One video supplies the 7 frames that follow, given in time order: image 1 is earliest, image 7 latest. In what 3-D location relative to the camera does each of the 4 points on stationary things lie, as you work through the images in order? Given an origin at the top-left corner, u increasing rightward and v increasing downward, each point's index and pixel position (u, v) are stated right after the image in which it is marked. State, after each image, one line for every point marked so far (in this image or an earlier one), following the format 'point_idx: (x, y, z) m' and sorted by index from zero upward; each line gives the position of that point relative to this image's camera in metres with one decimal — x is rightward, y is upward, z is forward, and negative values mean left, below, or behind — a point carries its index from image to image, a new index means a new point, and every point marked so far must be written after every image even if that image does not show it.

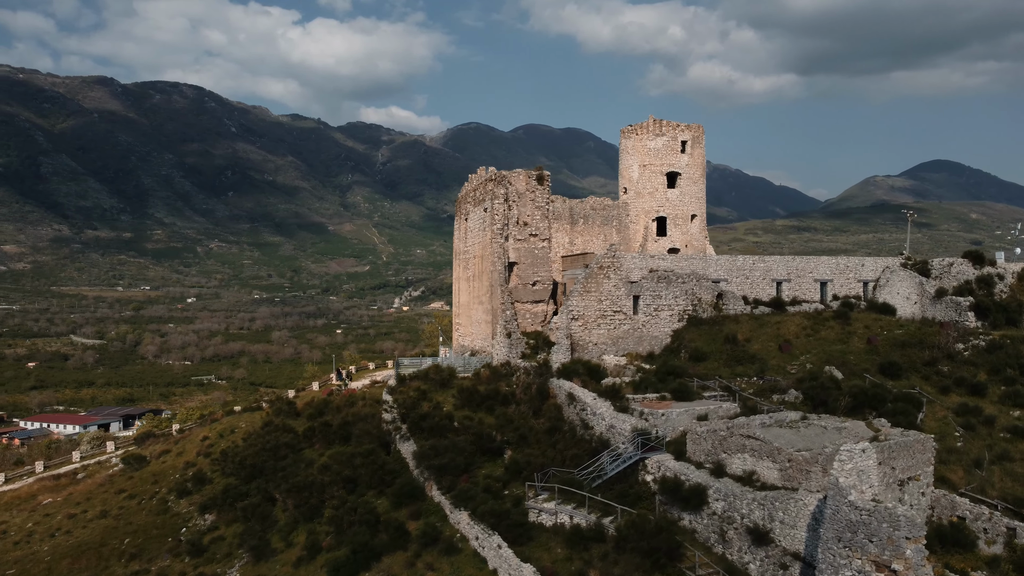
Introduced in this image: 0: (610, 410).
0: (+1.8, -2.2, +18.3) m
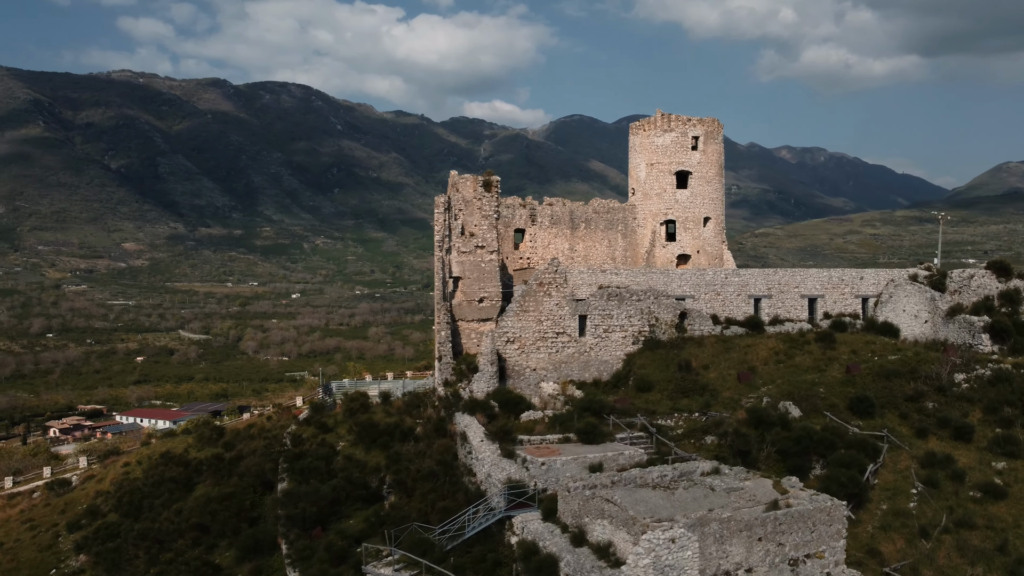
0: (-0.3, -2.7, +16.0) m
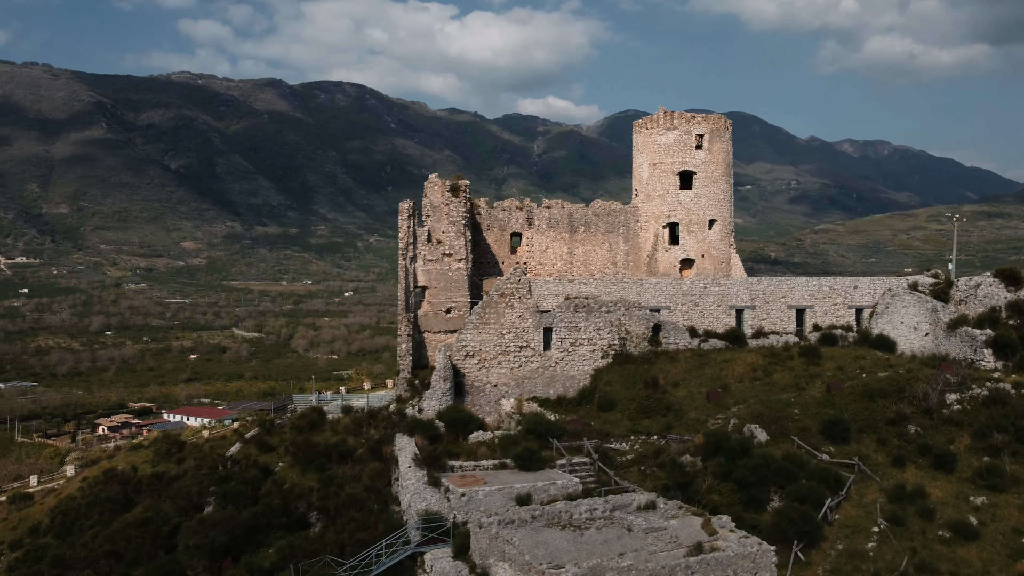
0: (-1.4, -2.9, +15.0) m
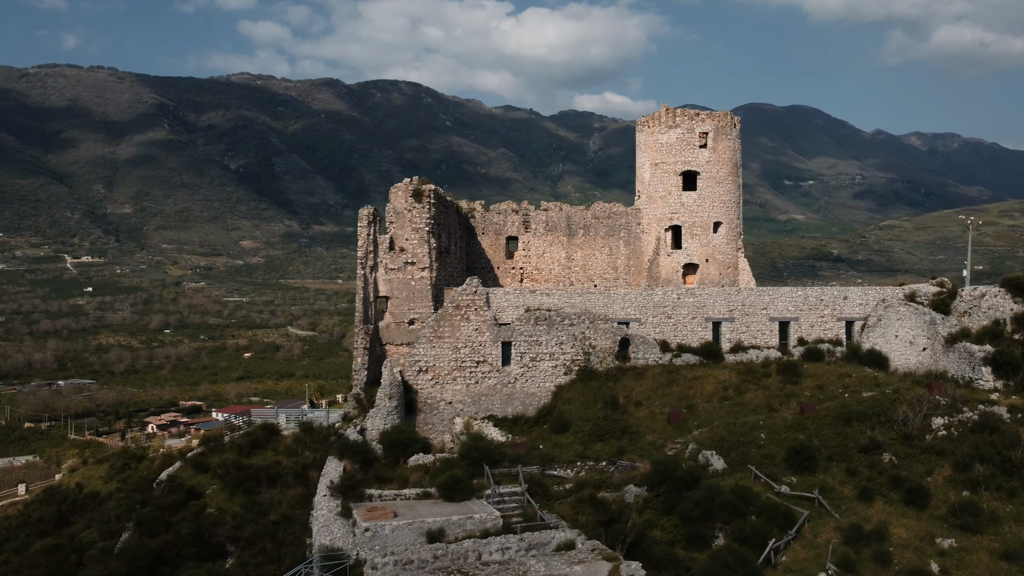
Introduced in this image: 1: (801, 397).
0: (-2.6, -3.2, +13.9) m
1: (+5.1, -1.9, +17.4) m
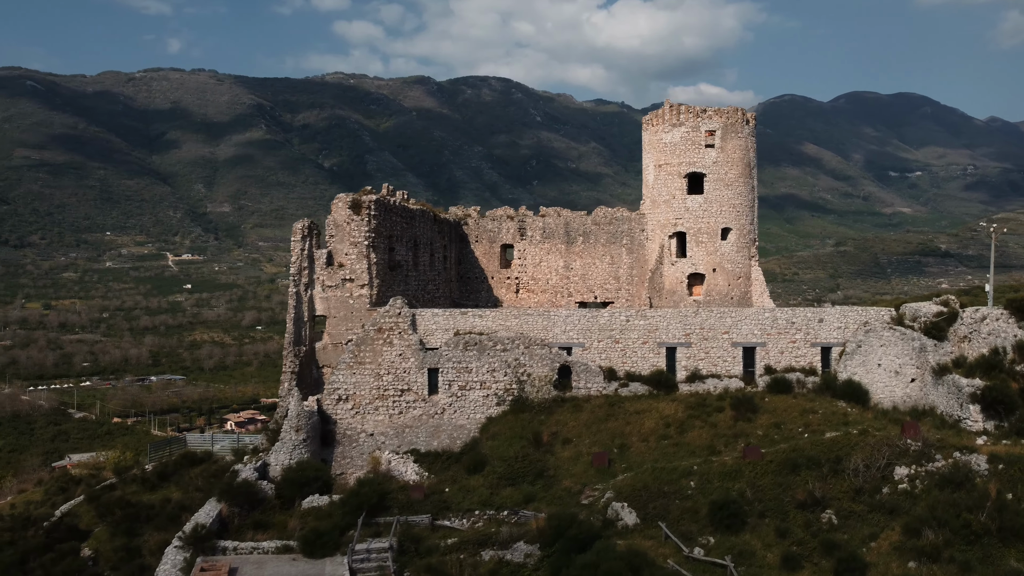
0: (-4.3, -3.5, +12.6) m
1: (+3.7, -2.3, +15.2) m
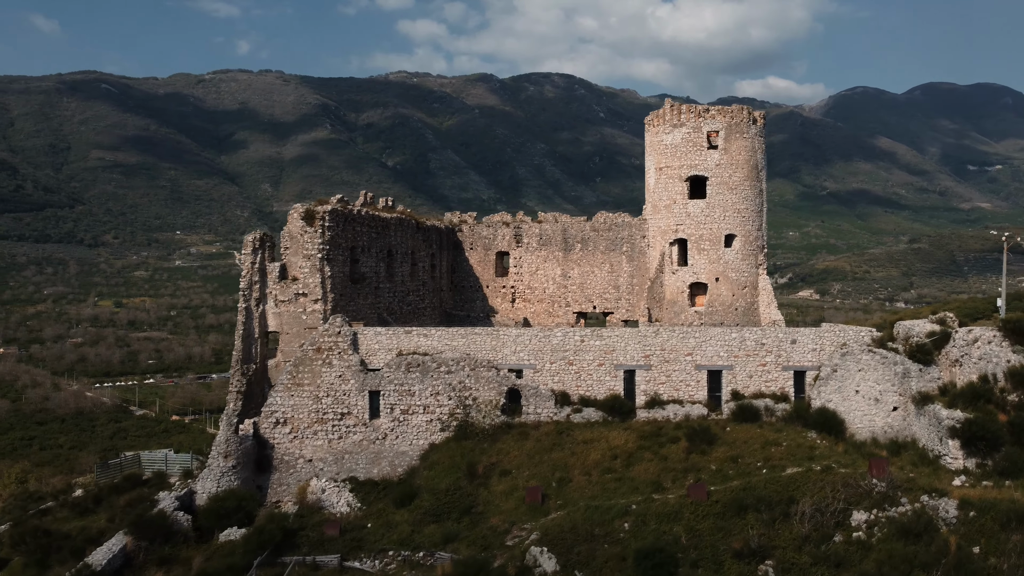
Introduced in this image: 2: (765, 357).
0: (-5.5, -3.8, +11.8) m
1: (+2.7, -2.6, +13.9) m
2: (+4.0, -1.1, +15.6) m
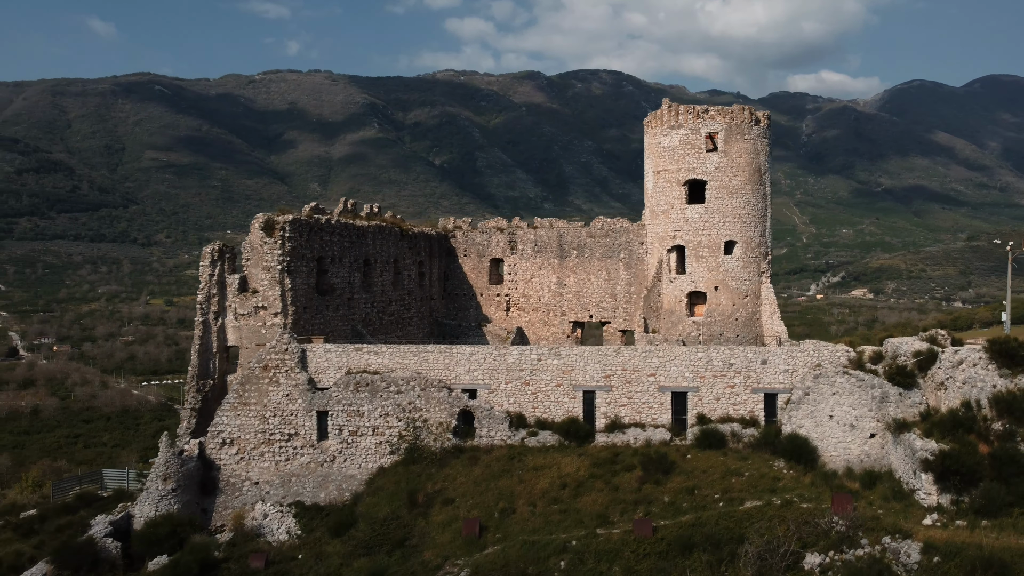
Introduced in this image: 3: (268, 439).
0: (-6.4, -4.1, +11.3) m
1: (+1.8, -2.8, +12.9) m
2: (+3.3, -1.3, +14.6) m
3: (-3.7, -2.3, +15.4) m
